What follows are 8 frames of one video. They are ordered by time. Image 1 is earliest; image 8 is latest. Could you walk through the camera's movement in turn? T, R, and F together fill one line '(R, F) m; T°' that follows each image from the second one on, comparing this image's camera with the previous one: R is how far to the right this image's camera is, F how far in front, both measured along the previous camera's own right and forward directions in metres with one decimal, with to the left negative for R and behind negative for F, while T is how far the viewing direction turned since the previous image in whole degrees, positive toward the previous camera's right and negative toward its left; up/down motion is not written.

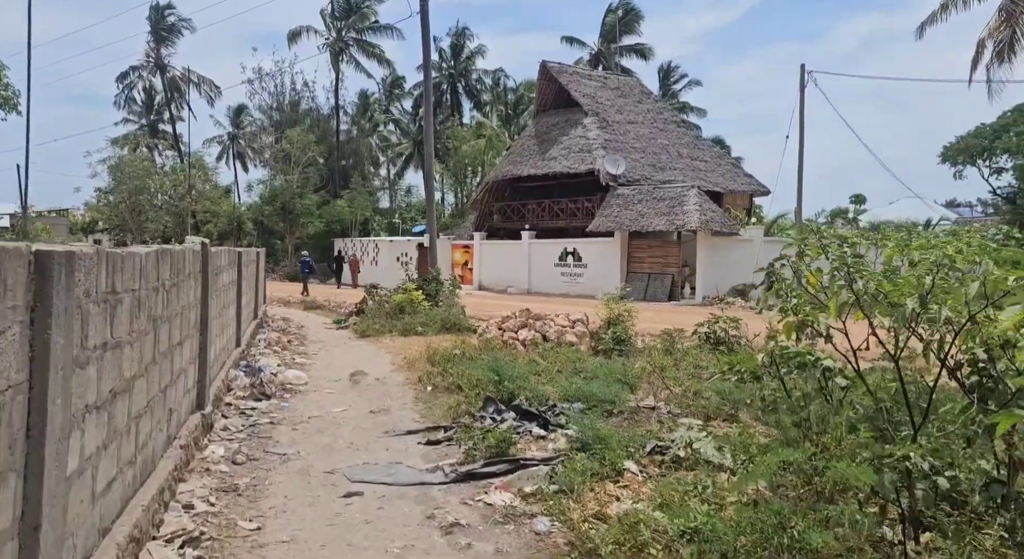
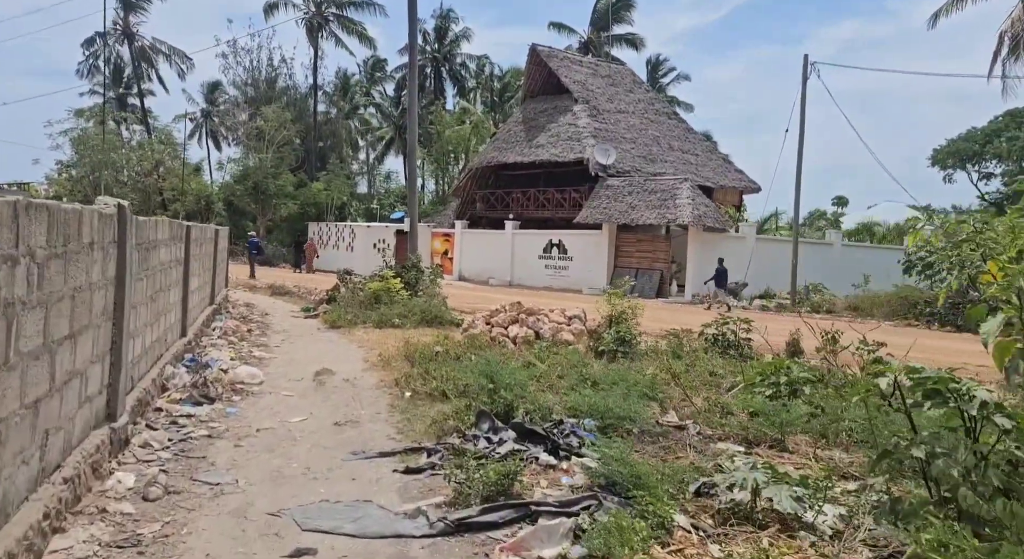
(-0.2, +1.4) m; +2°
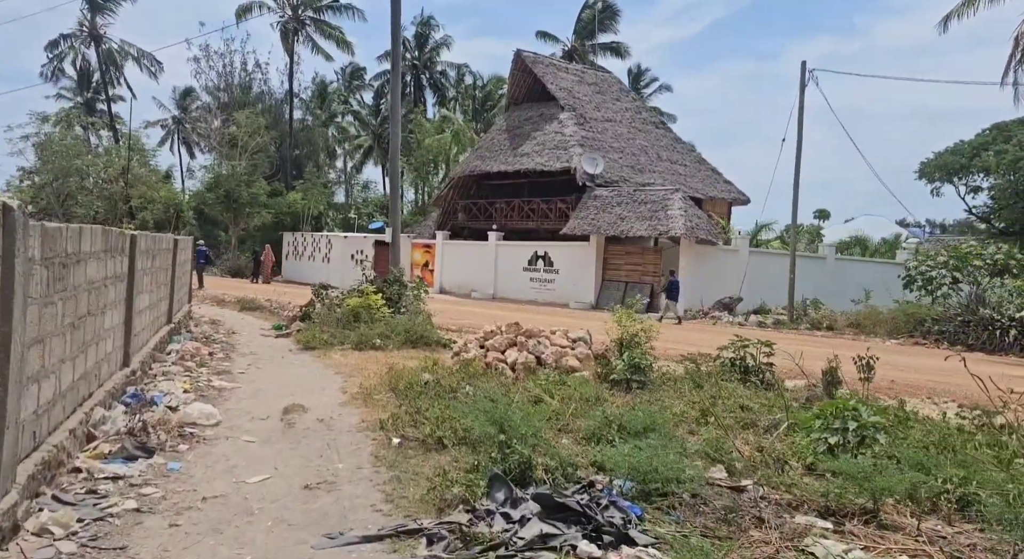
(-0.3, +1.3) m; +2°
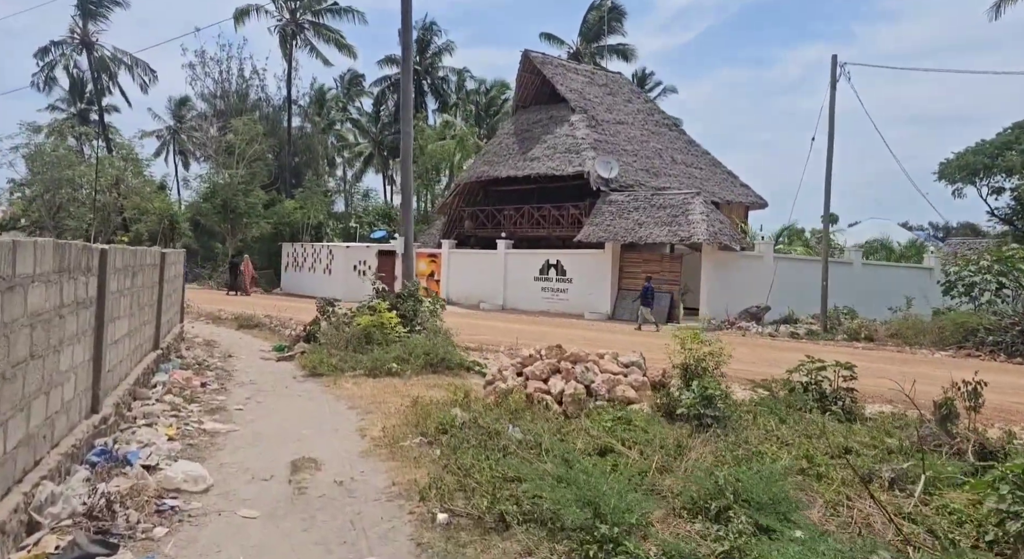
(-0.5, +1.5) m; 0°
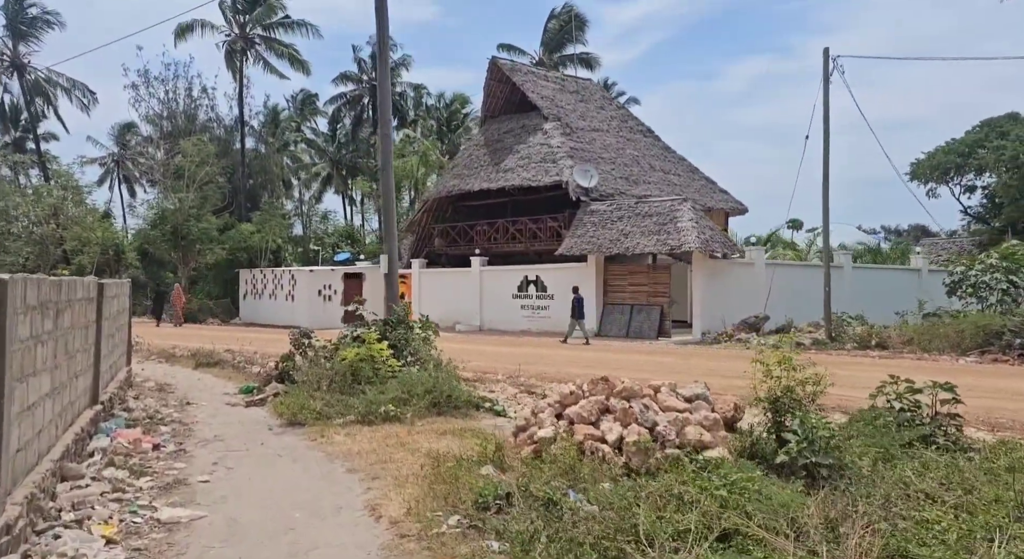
(-0.7, +1.8) m; +3°
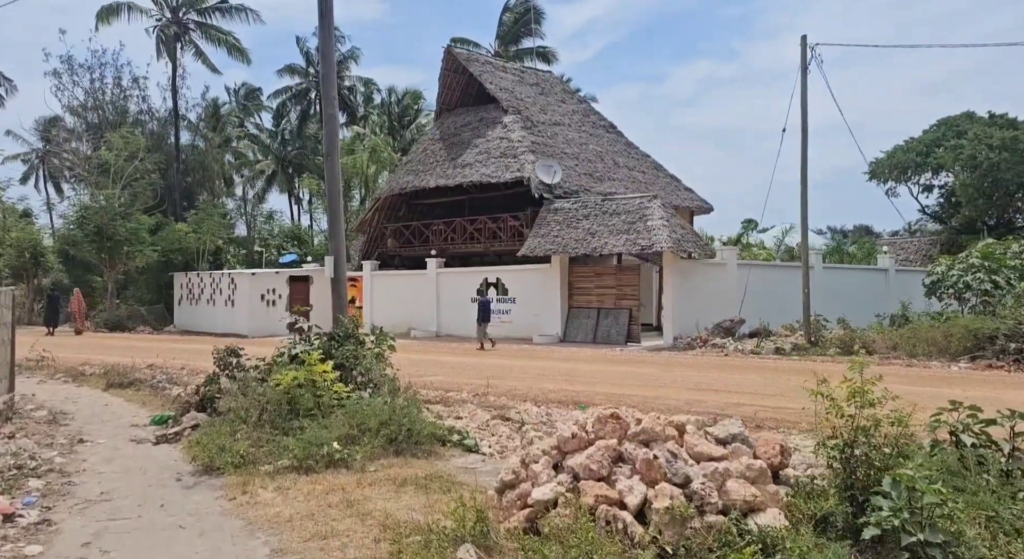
(-0.2, +1.8) m; +3°
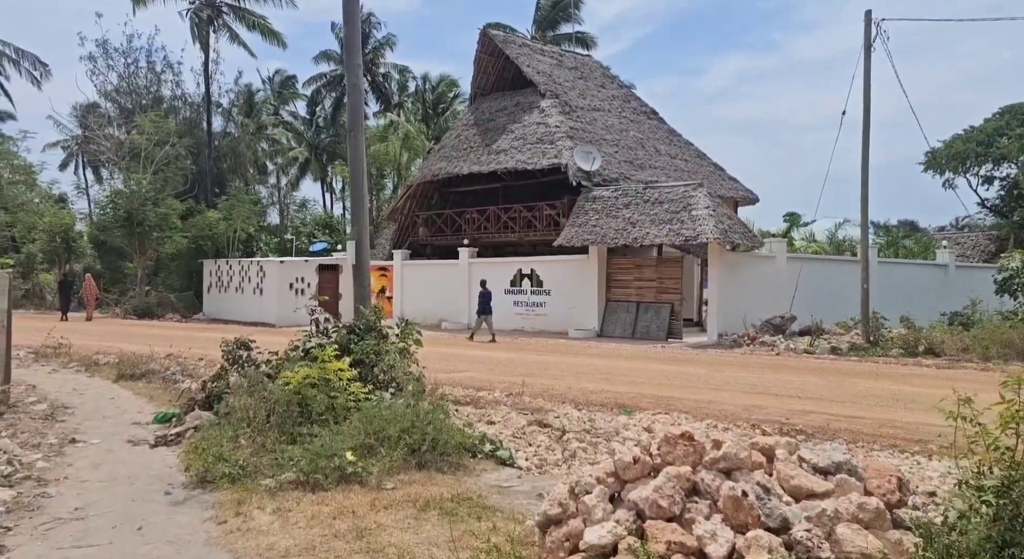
(-0.1, +1.1) m; -2°
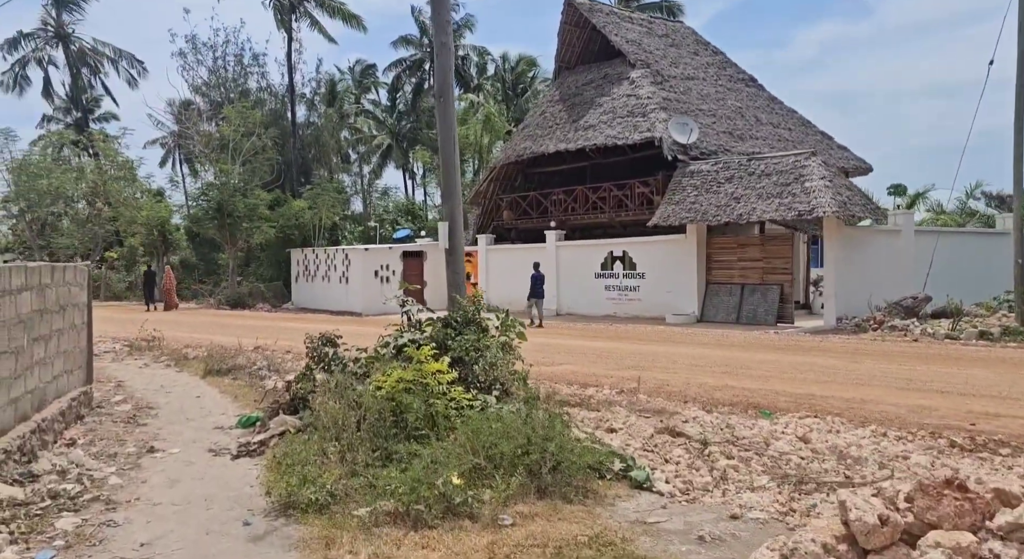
(-0.4, +1.3) m; -6°
